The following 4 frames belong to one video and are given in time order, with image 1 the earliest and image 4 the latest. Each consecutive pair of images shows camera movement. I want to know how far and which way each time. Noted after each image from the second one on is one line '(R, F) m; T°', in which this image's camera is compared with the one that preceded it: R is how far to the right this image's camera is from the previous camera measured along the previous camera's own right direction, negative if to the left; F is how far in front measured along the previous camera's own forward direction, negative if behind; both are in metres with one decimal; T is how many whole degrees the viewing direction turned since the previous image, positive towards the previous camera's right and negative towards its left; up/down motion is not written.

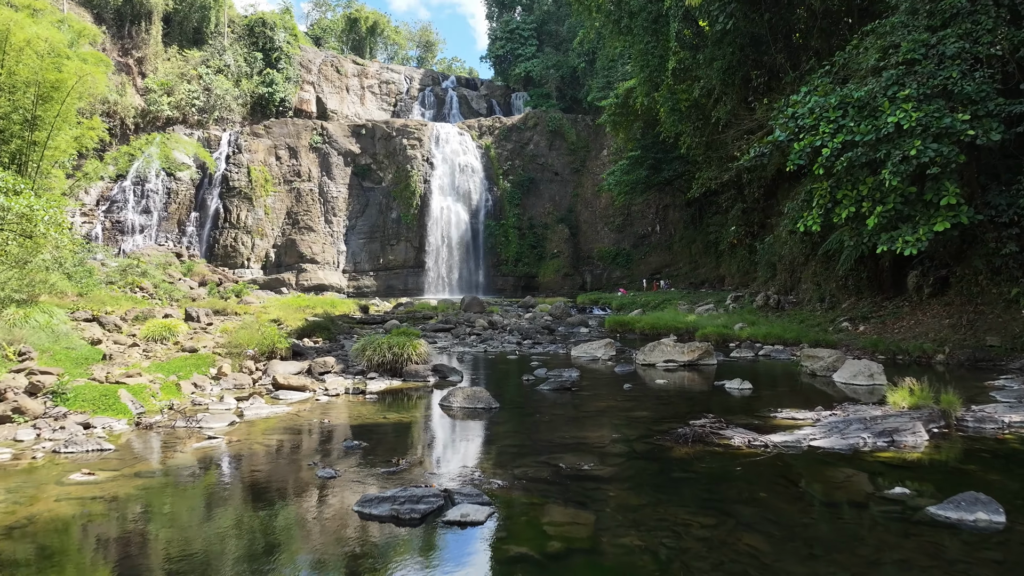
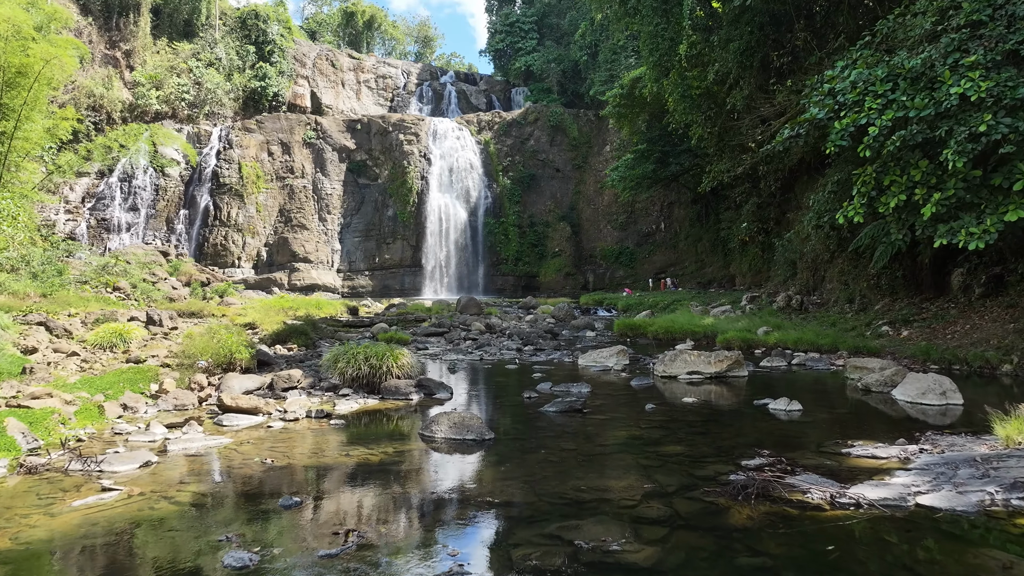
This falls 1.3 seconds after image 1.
(0.0, +1.4) m; 0°
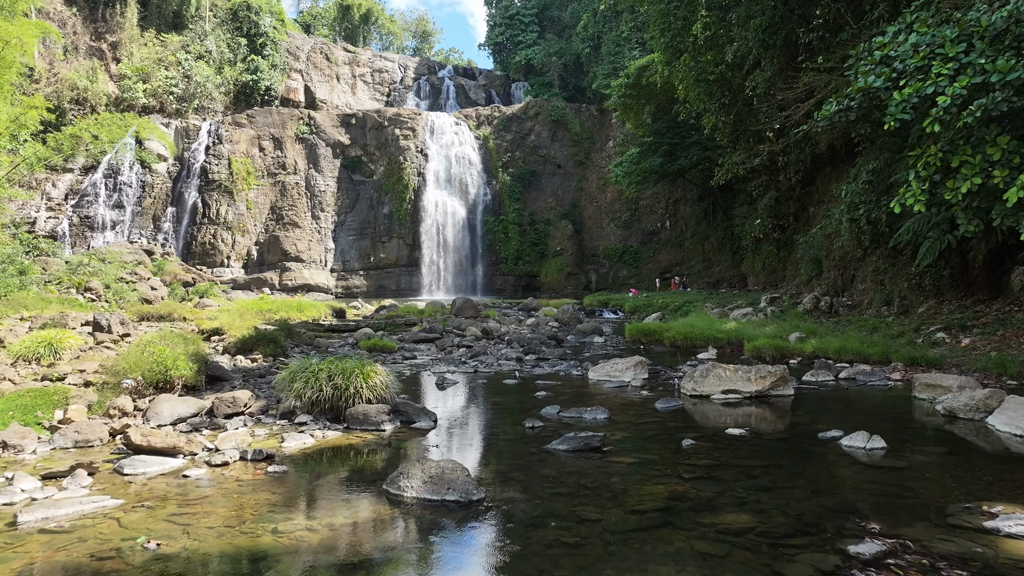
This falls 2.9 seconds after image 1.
(0.0, +1.5) m; 0°
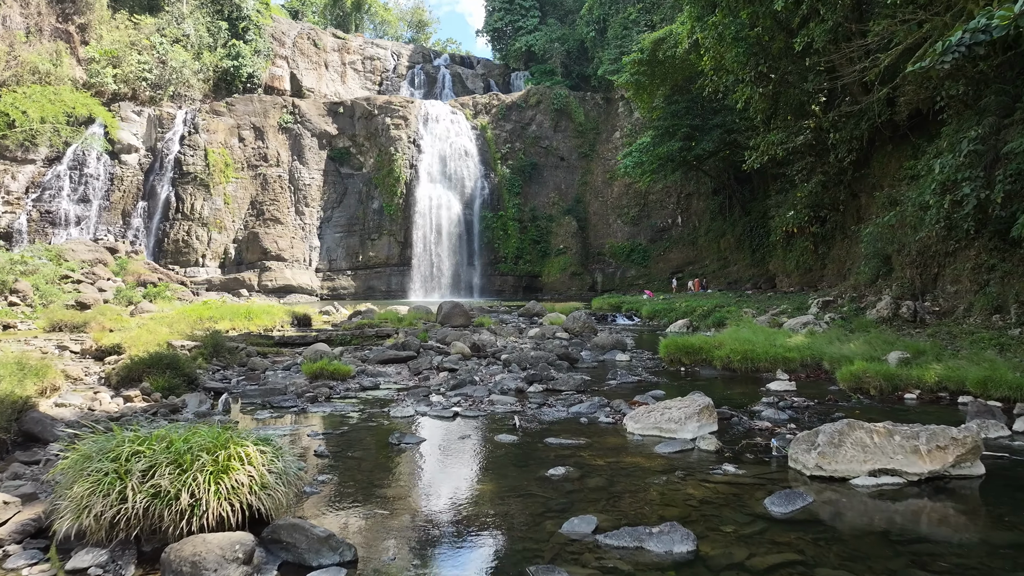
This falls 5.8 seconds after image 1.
(0.0, +3.0) m; 0°
